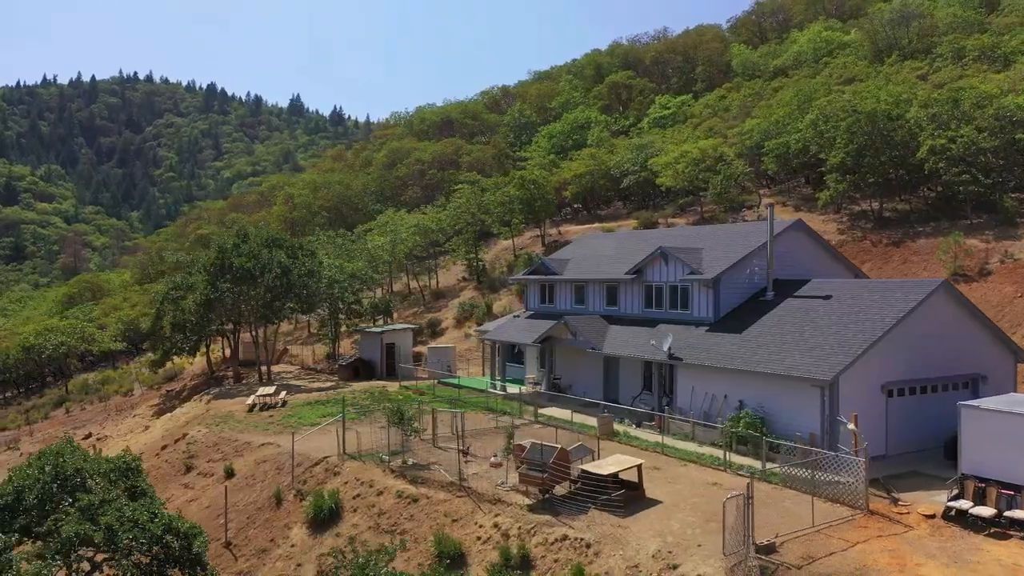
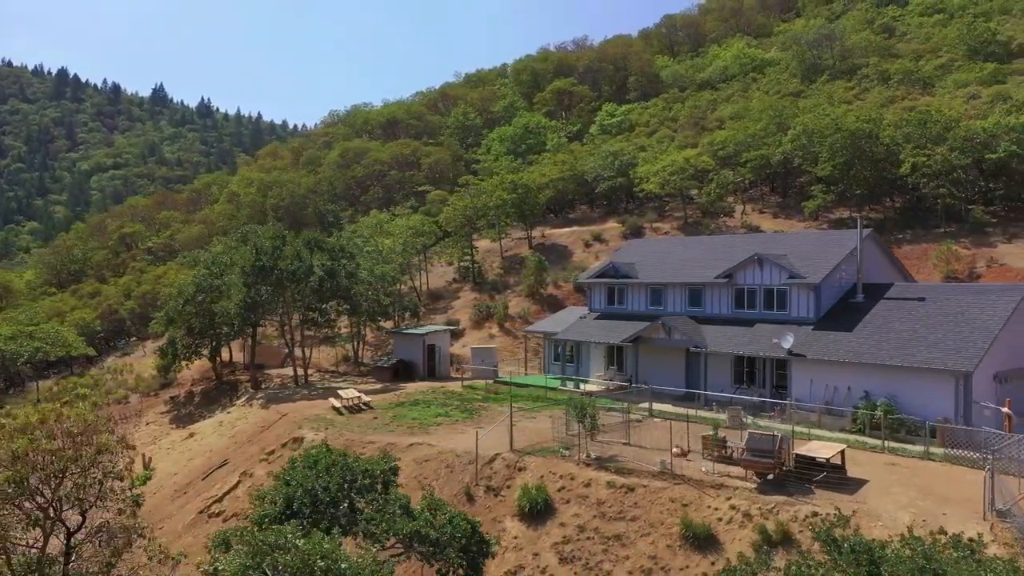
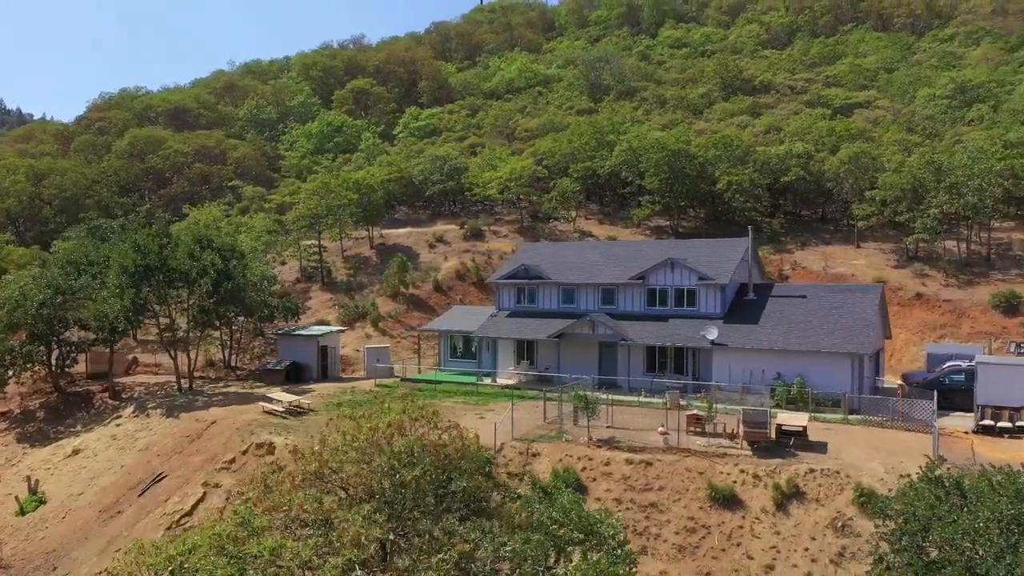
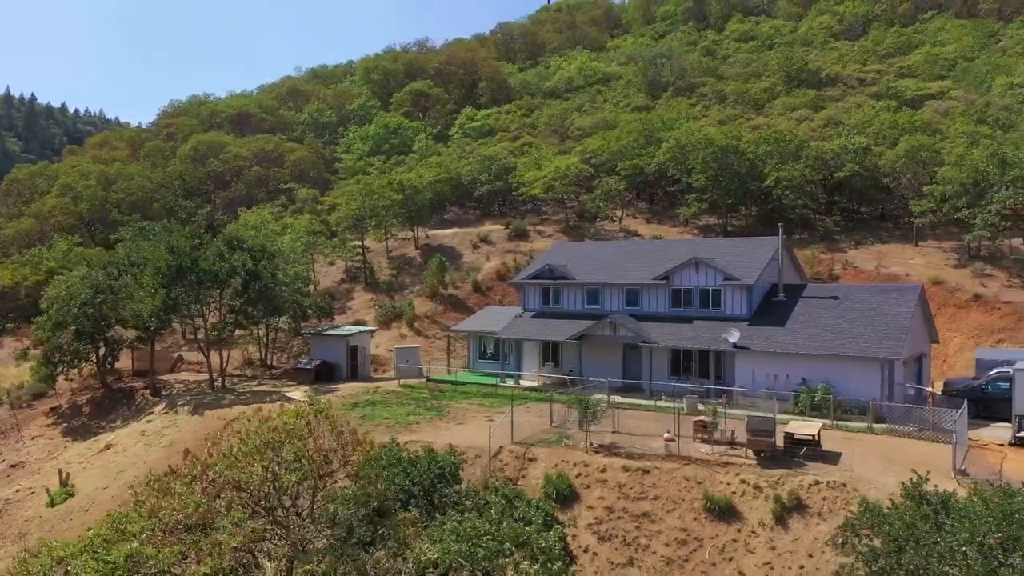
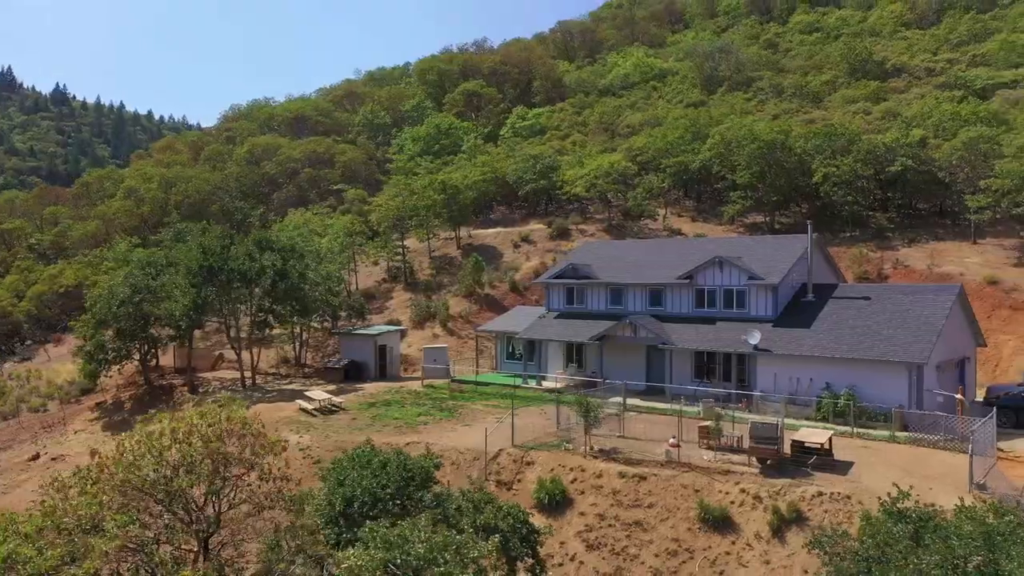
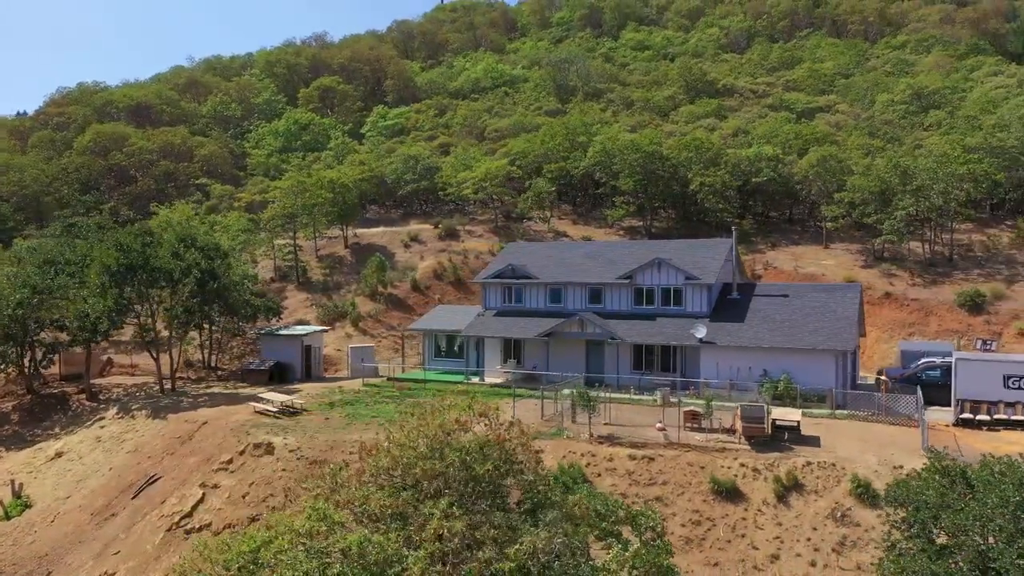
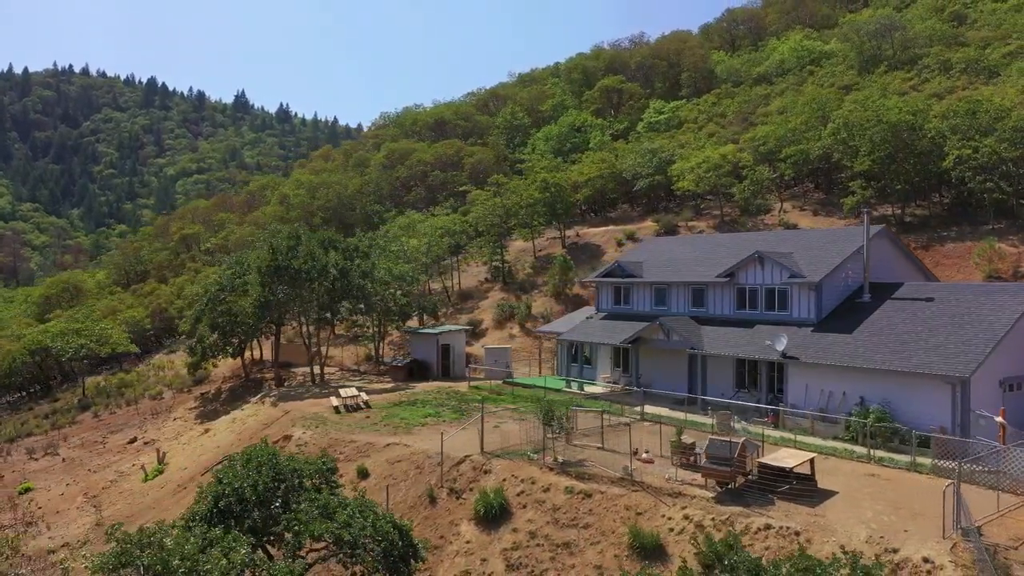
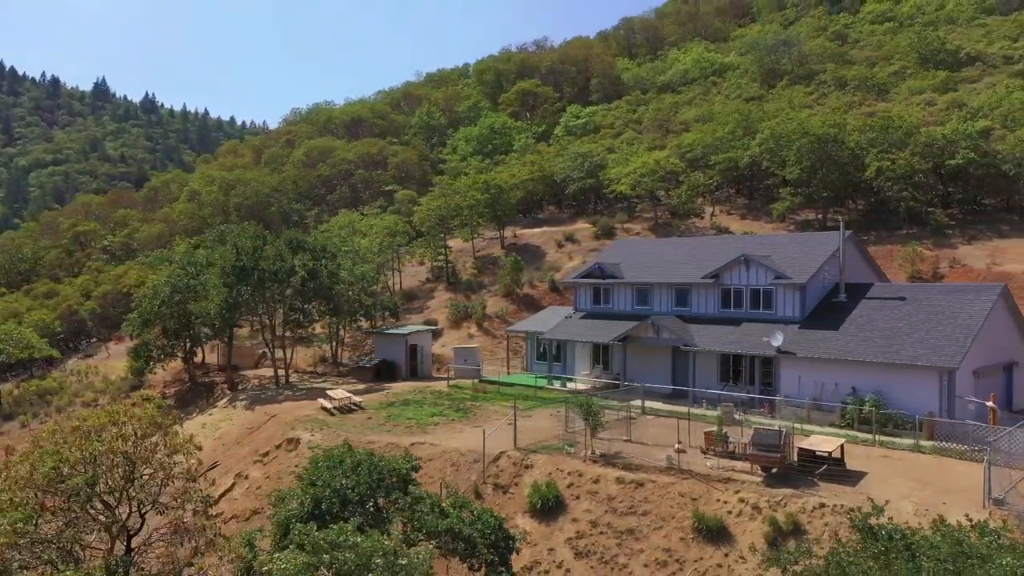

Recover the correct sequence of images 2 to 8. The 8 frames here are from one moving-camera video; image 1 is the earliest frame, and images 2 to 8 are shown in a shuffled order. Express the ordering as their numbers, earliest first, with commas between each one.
7, 2, 8, 5, 4, 3, 6
